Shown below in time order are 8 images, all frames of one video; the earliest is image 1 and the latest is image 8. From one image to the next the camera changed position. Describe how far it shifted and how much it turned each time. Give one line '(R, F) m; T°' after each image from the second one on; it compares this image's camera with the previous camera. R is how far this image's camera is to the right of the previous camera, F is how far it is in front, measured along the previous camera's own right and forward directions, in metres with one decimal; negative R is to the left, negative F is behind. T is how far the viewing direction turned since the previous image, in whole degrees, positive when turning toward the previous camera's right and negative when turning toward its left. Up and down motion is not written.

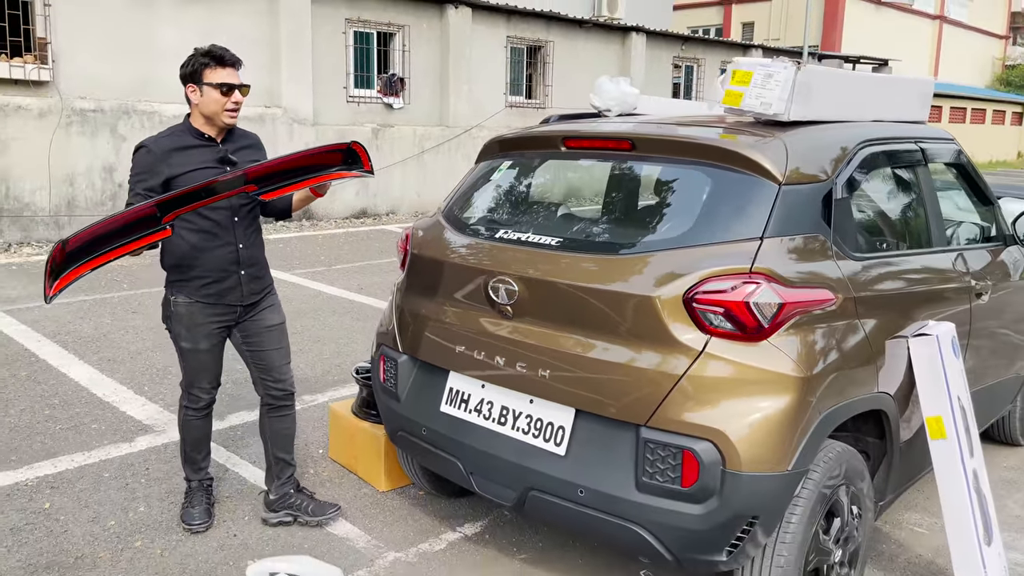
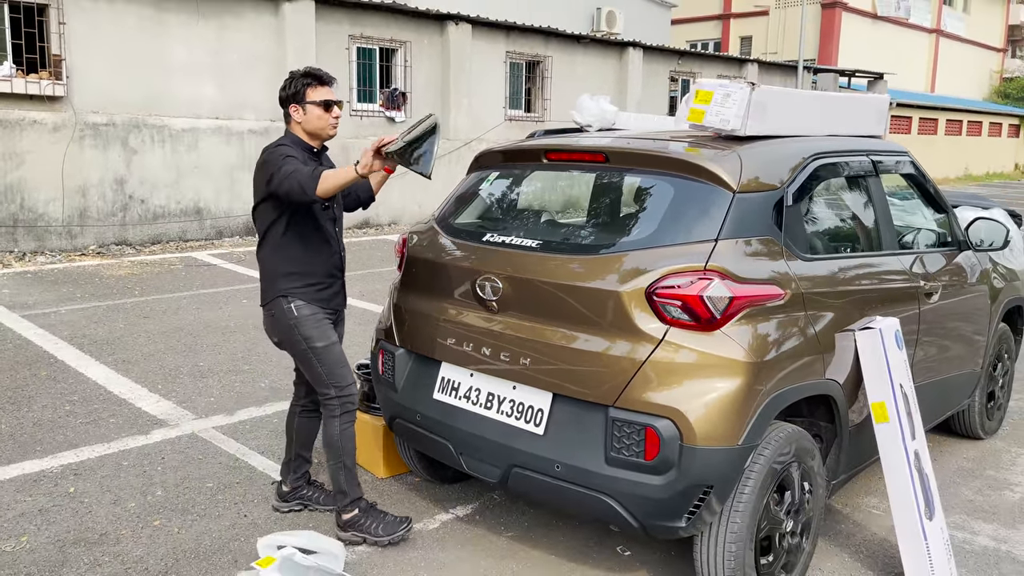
(+0.1, -0.3) m; 0°
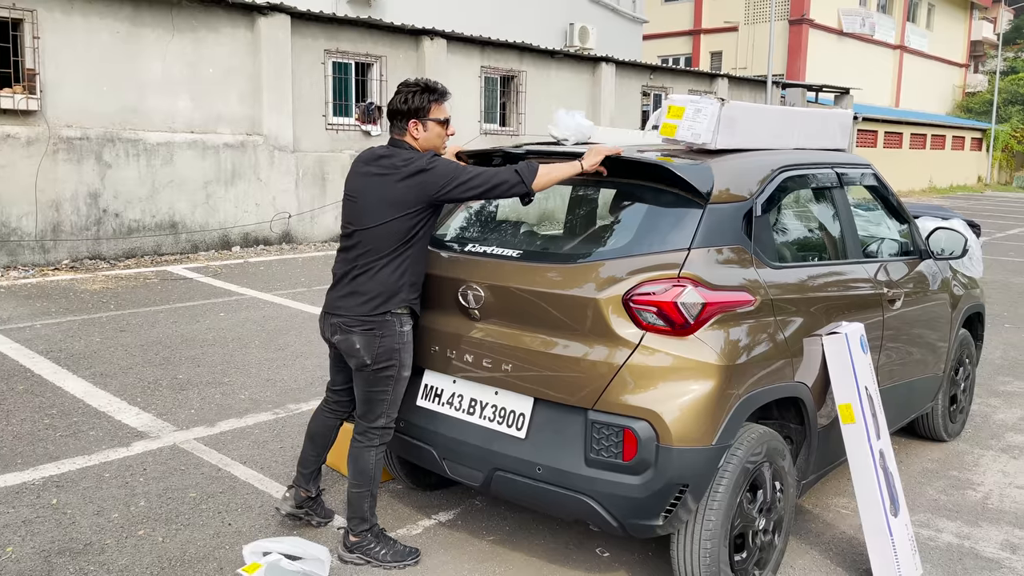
(0.0, -0.1) m; +2°
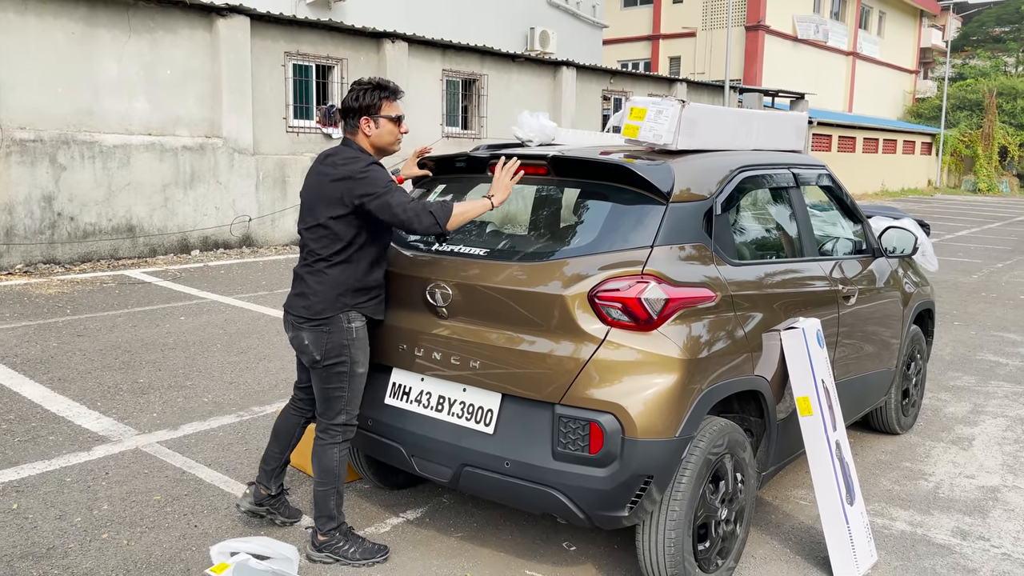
(0.0, 0.0) m; +3°
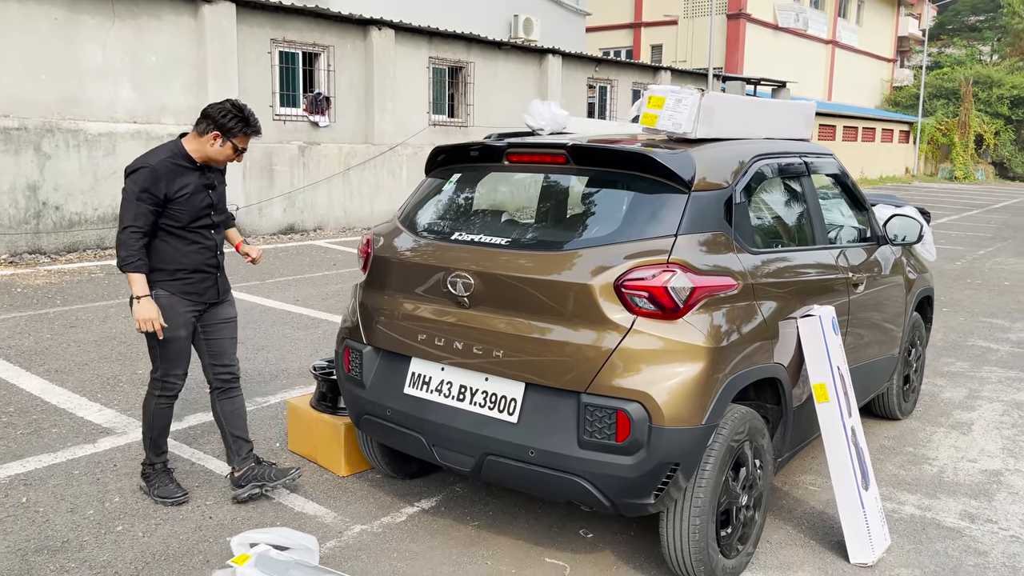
(-0.2, 0.0) m; +1°
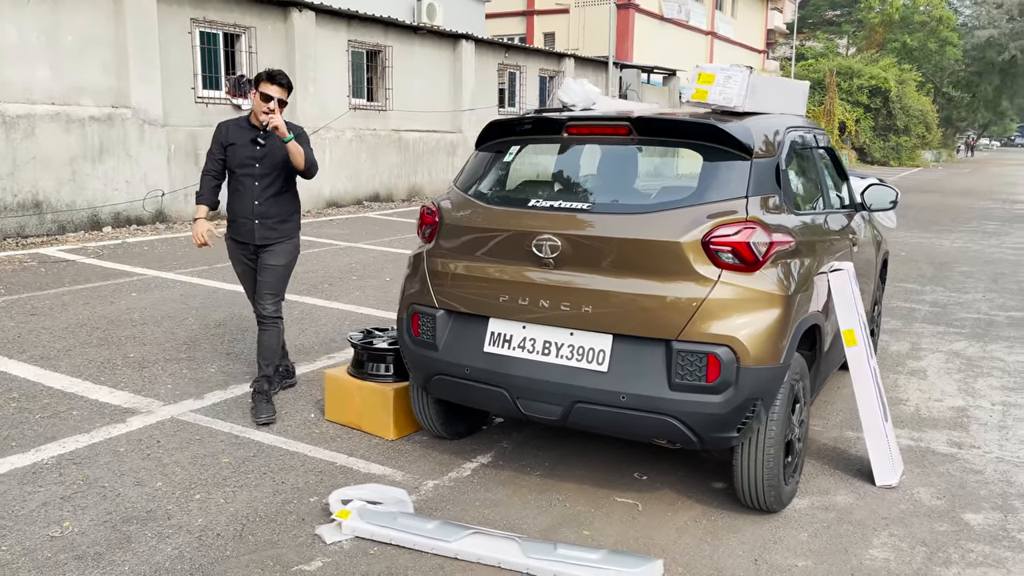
(-0.8, -0.2) m; +8°
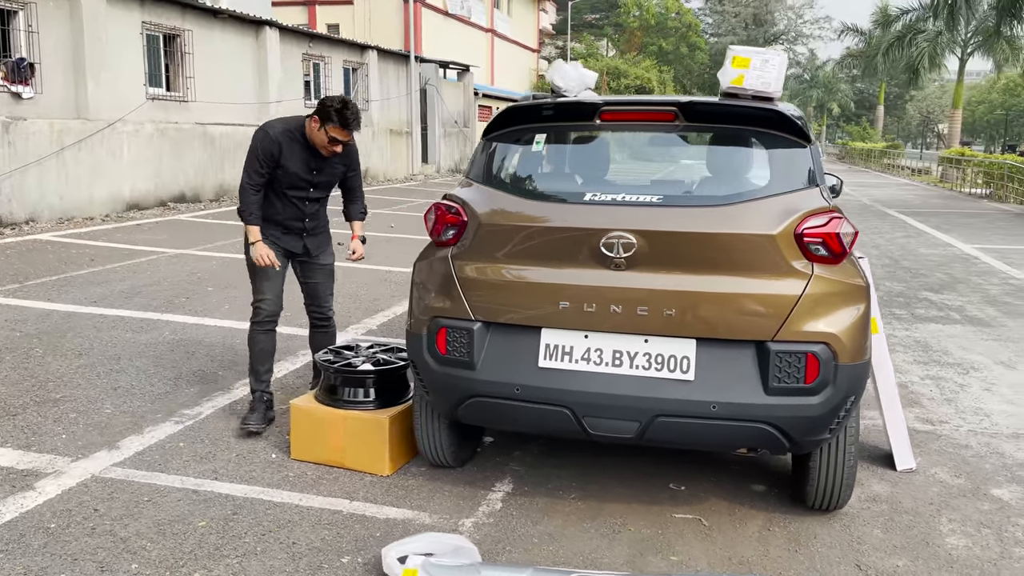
(-1.0, +0.5) m; +16°
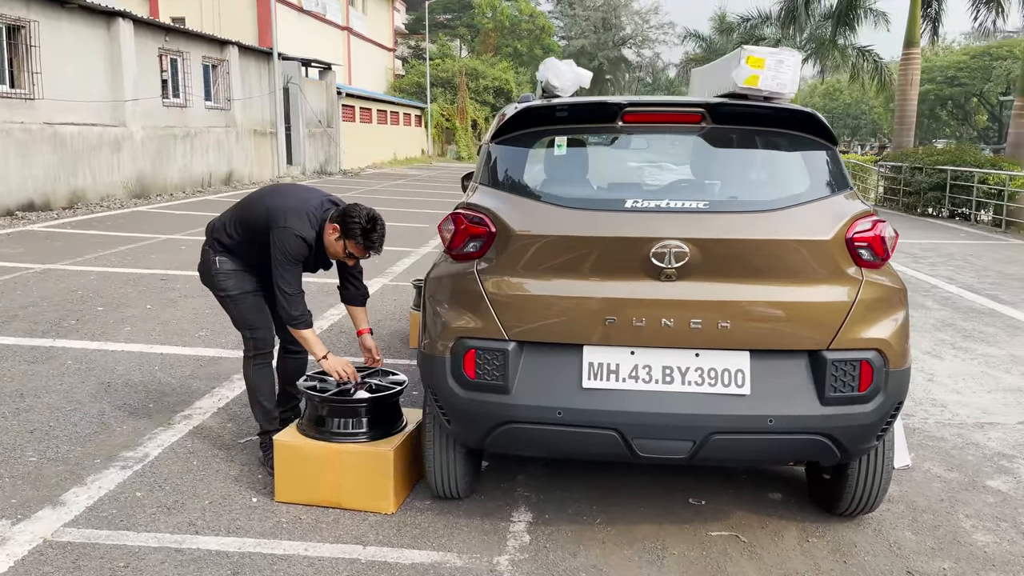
(-0.6, +0.3) m; +10°
